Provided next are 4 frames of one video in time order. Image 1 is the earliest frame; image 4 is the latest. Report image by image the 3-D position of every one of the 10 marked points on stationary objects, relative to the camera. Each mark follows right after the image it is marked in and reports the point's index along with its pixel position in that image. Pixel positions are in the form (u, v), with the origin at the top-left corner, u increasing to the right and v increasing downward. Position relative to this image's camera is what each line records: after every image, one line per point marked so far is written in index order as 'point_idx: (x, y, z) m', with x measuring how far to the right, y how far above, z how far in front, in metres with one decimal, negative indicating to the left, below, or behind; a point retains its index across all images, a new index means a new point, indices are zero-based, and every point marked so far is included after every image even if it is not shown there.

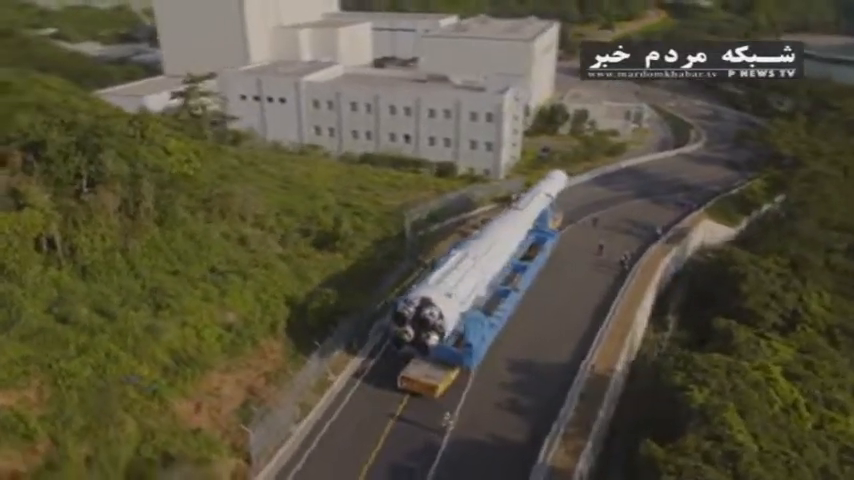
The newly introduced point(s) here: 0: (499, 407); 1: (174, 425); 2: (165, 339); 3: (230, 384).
0: (+2.0, -4.5, +16.1) m
1: (-5.6, -4.1, +13.1) m
2: (-6.4, -2.4, +14.6) m
3: (-4.9, -3.5, +14.8) m
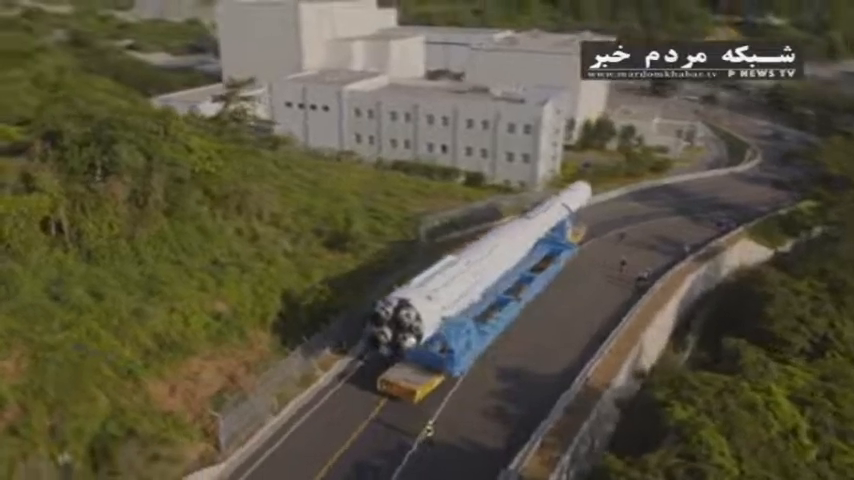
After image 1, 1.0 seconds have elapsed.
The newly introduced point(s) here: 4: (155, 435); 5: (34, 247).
0: (+1.4, -4.6, +15.7) m
1: (-6.3, -3.7, +13.5) m
2: (-6.9, -2.1, +15.0) m
3: (-5.4, -3.3, +15.1) m
4: (-6.1, -4.2, +13.1) m
5: (-10.6, -0.2, +16.1) m
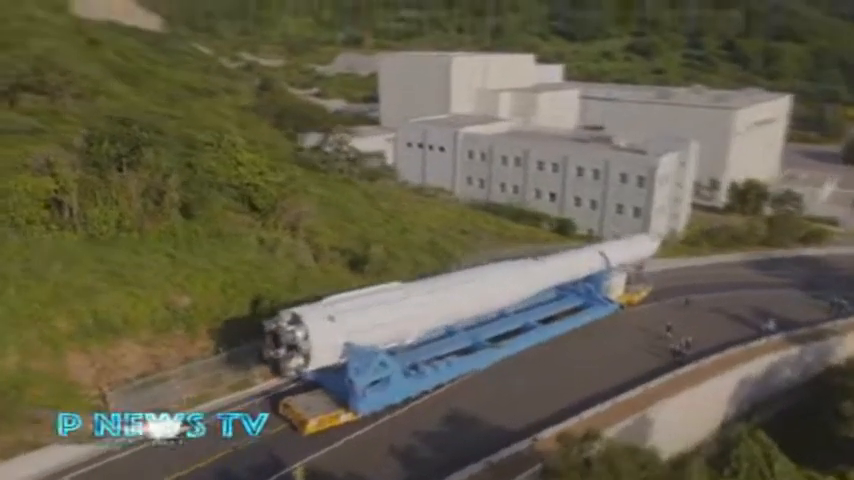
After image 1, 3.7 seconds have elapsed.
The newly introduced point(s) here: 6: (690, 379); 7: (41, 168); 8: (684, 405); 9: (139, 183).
0: (-0.9, -4.9, +14.0) m
1: (-8.8, -3.1, +14.2) m
2: (-8.7, -1.6, +16.0) m
3: (-7.4, -2.9, +15.5) m
4: (-8.8, -3.6, +13.7) m
5: (-11.7, +0.5, +18.2) m
6: (+8.2, -4.3, +18.8) m
7: (-12.4, +2.3, +19.3) m
8: (+7.8, -5.0, +18.2) m
9: (-9.5, +1.9, +19.8) m
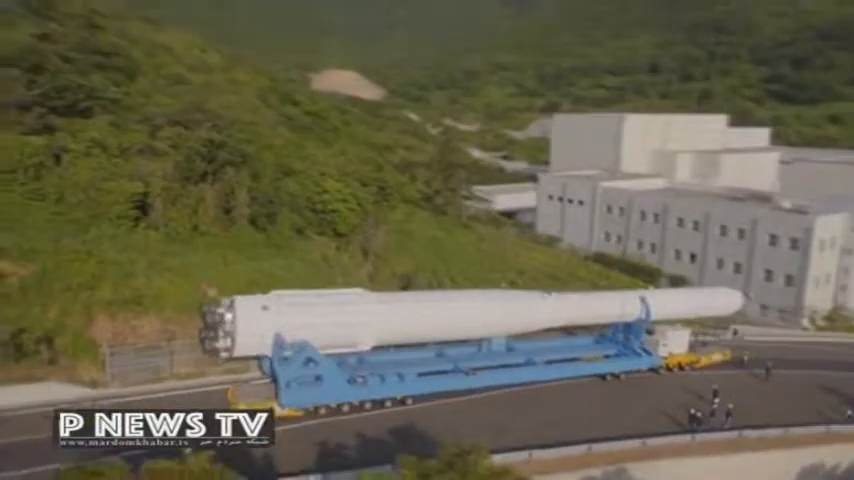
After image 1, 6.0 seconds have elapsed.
0: (-2.6, -4.8, +14.3) m
1: (-9.9, -2.6, +17.2) m
2: (-9.1, -1.3, +19.0) m
3: (-8.1, -2.6, +18.0) m
4: (-10.0, -3.0, +16.7) m
5: (-11.0, +0.8, +22.3) m
6: (+7.5, -5.4, +15.8) m
7: (-11.0, +2.4, +23.8) m
8: (+6.9, -5.9, +15.4) m
9: (-8.2, +1.8, +23.2) m
